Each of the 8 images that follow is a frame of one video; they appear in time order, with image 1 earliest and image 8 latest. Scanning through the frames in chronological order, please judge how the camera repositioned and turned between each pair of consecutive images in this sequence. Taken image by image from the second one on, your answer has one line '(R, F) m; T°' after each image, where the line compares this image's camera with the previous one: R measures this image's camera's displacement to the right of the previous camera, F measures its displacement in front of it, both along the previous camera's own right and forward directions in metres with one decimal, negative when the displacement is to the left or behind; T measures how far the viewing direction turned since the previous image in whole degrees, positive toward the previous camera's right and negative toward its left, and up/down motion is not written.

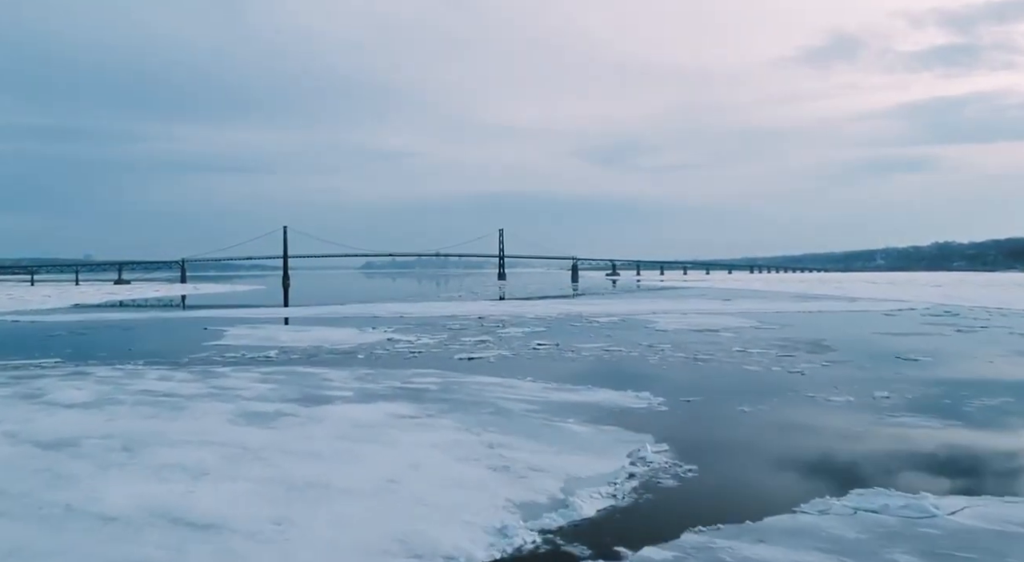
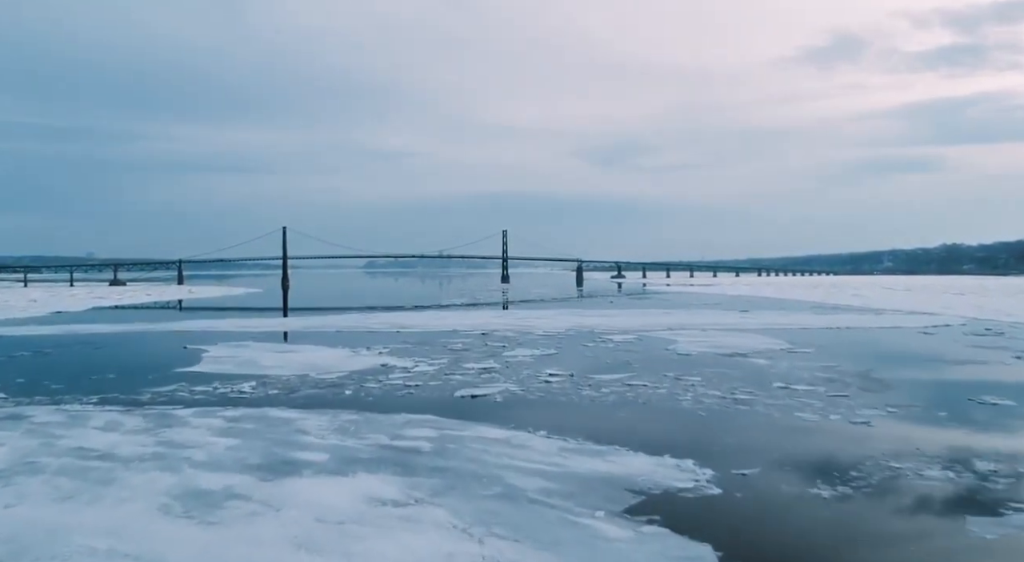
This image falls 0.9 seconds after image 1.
(0.0, +0.7) m; 0°
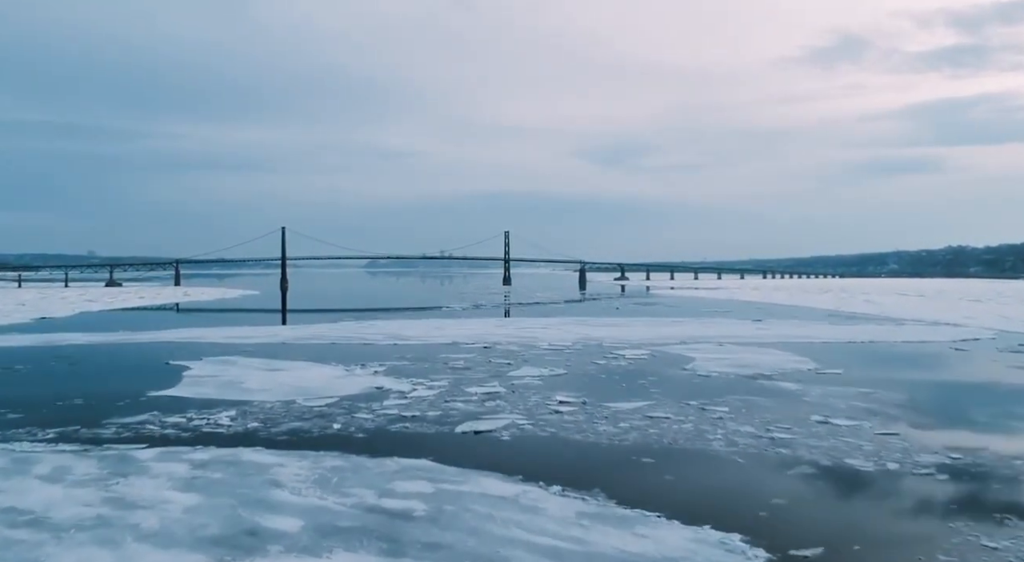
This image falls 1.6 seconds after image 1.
(0.0, +0.5) m; 0°
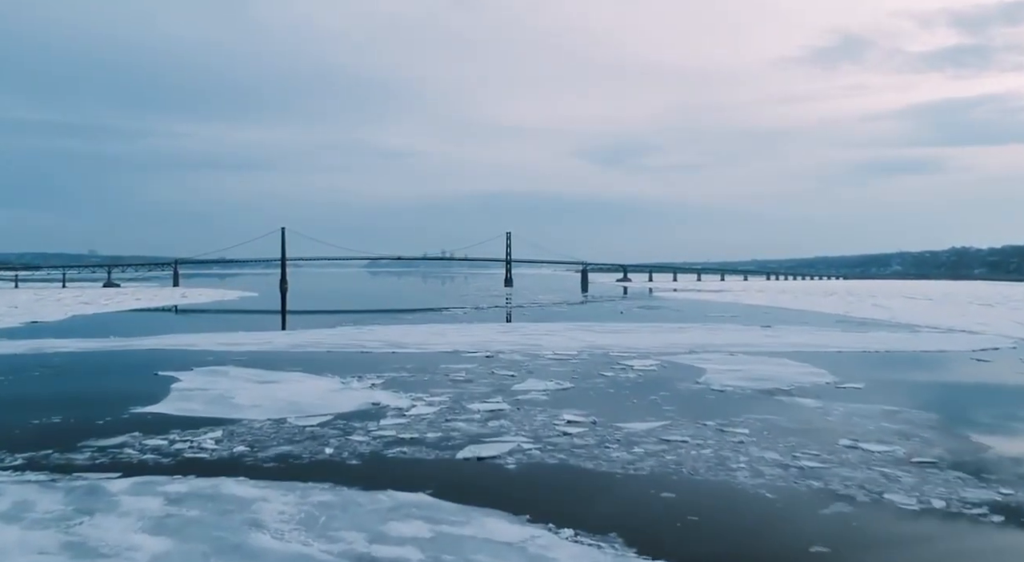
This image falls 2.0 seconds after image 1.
(0.0, +0.3) m; 0°
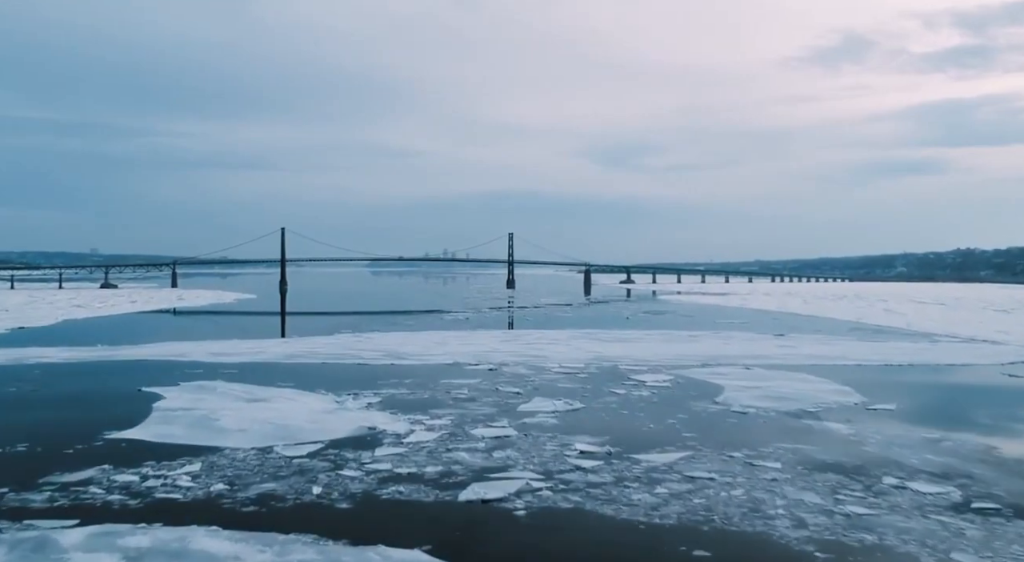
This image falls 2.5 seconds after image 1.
(0.0, +0.4) m; 0°
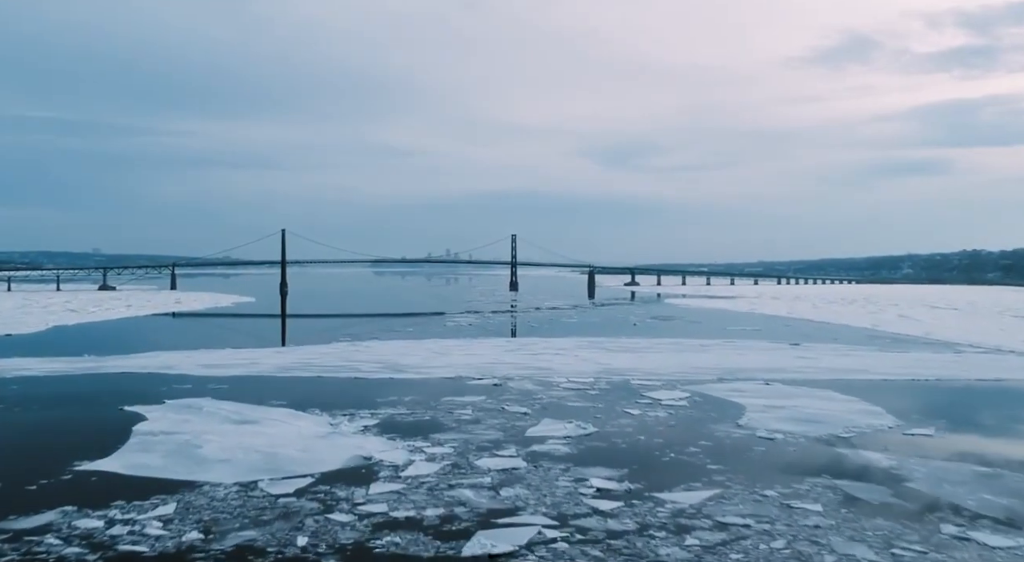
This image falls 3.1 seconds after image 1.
(0.0, +0.4) m; 0°
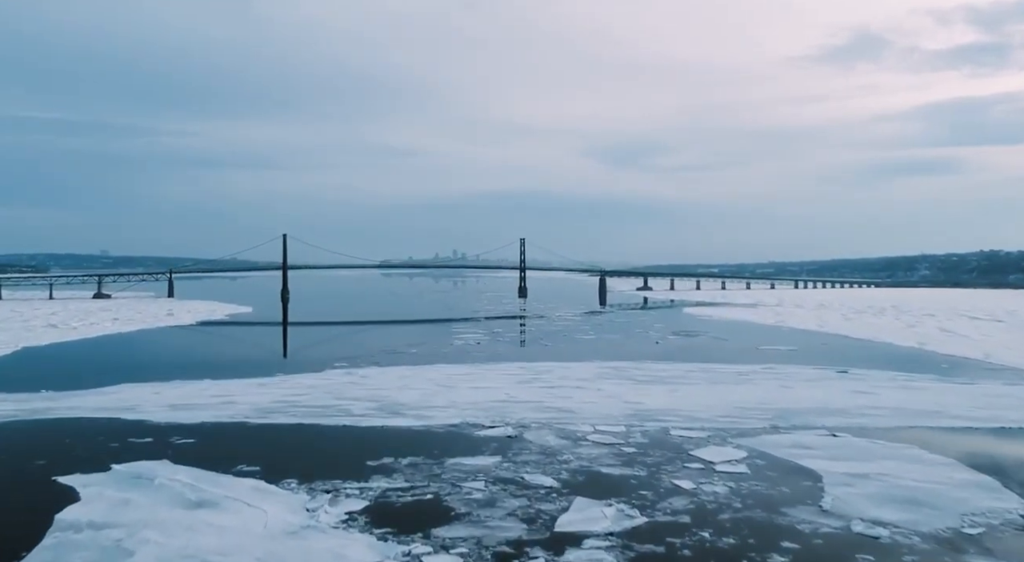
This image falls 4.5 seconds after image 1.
(-0.1, +1.2) m; -1°
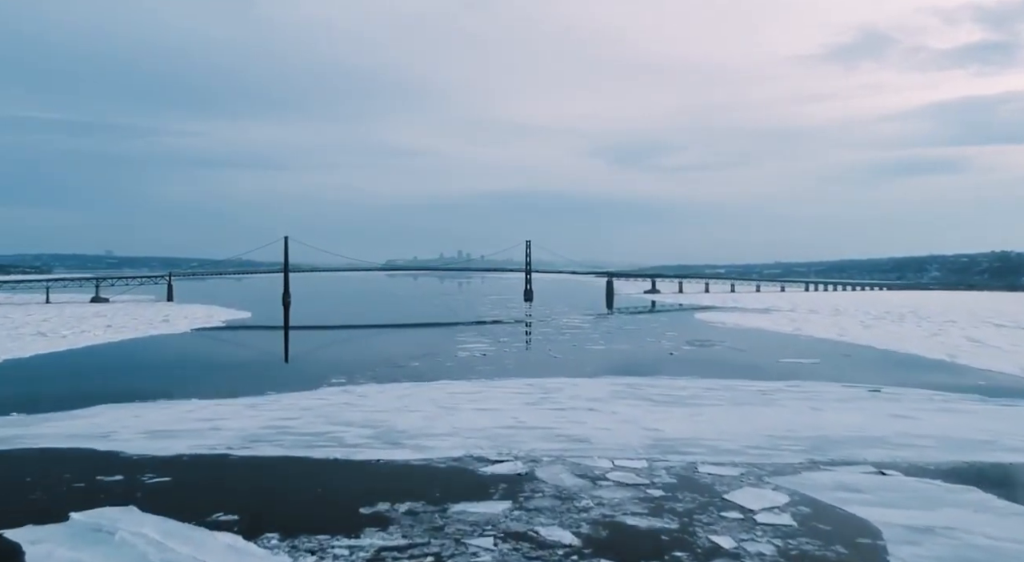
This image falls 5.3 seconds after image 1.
(0.0, +0.6) m; 0°
